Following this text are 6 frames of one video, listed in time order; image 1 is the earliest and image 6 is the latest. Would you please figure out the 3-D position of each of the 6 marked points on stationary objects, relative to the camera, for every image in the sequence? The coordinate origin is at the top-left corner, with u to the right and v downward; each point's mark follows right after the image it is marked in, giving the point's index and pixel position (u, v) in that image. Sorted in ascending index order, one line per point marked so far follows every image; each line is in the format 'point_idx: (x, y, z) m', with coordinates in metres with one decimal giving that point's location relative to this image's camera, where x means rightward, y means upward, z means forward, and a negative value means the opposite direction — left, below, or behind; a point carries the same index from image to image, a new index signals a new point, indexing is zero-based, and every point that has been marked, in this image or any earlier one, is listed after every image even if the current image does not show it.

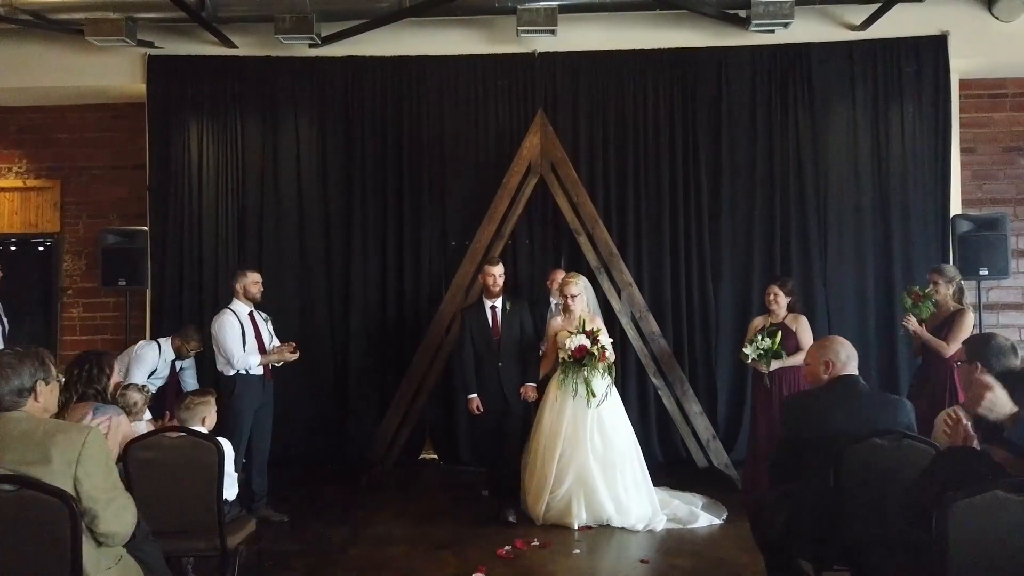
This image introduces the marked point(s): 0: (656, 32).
0: (+1.1, +2.0, +5.6) m
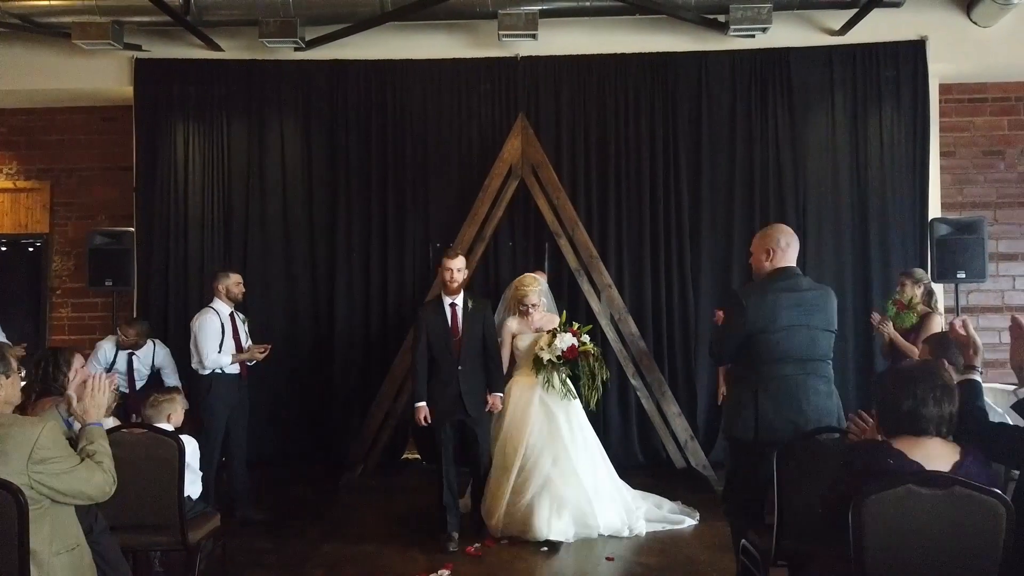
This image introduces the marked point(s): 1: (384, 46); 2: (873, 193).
0: (+1.0, +2.0, +5.7) m
1: (-1.0, +1.9, +5.8) m
2: (+2.7, +0.7, +5.5) m
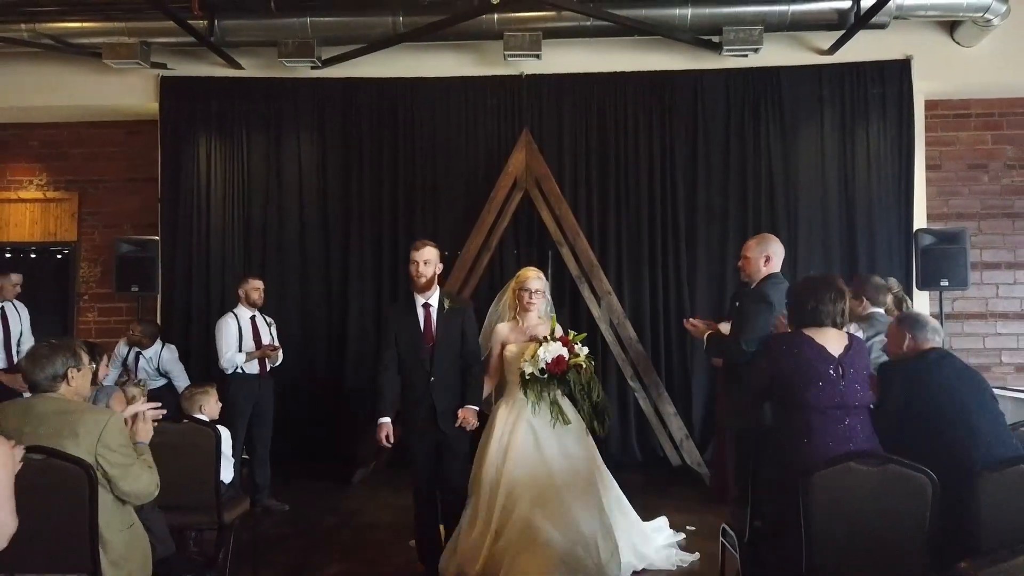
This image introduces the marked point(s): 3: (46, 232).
0: (+1.0, +1.9, +6.0) m
1: (-1.0, +1.9, +6.1) m
2: (+2.7, +0.7, +5.8) m
3: (-4.2, +0.5, +6.7) m
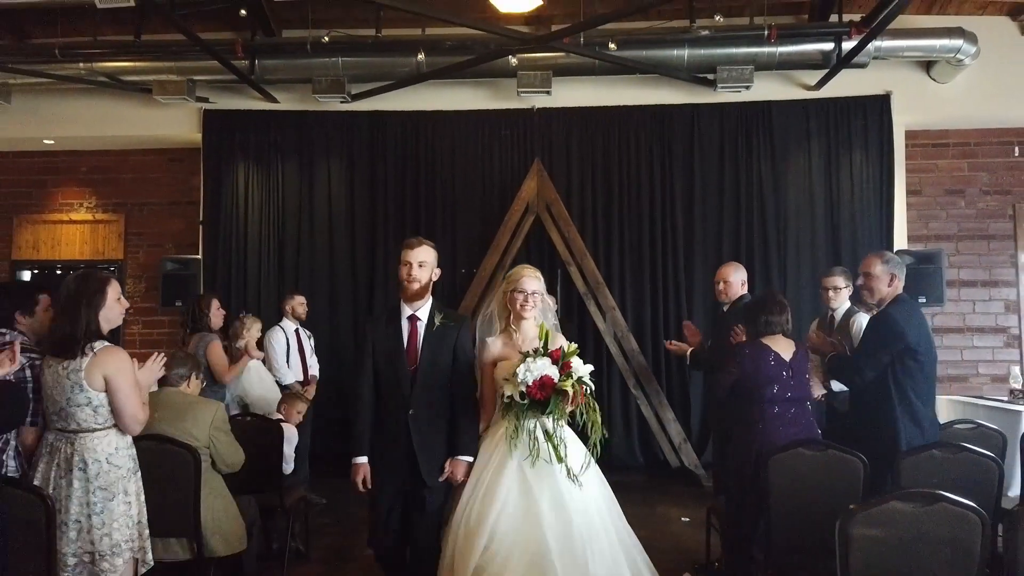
0: (+1.1, +1.8, +6.5) m
1: (-0.9, +1.7, +6.7) m
2: (+2.9, +0.5, +6.3) m
3: (-4.1, +0.4, +7.2) m
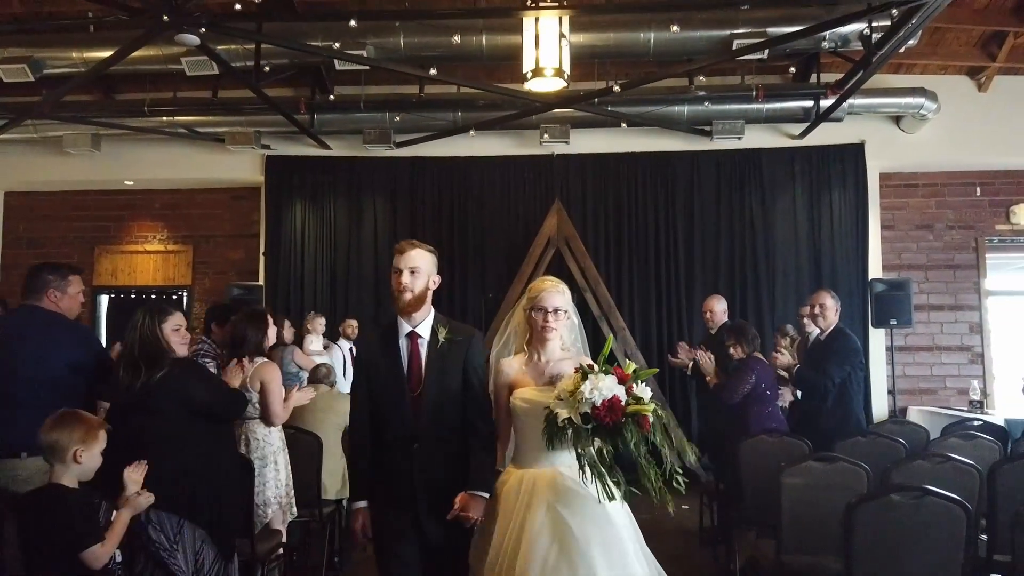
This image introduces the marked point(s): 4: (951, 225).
0: (+1.4, +1.5, +7.5) m
1: (-0.6, +1.5, +7.7) m
2: (+3.1, +0.3, +7.2) m
3: (-3.9, +0.1, +8.2) m
4: (+4.5, +0.6, +7.5) m
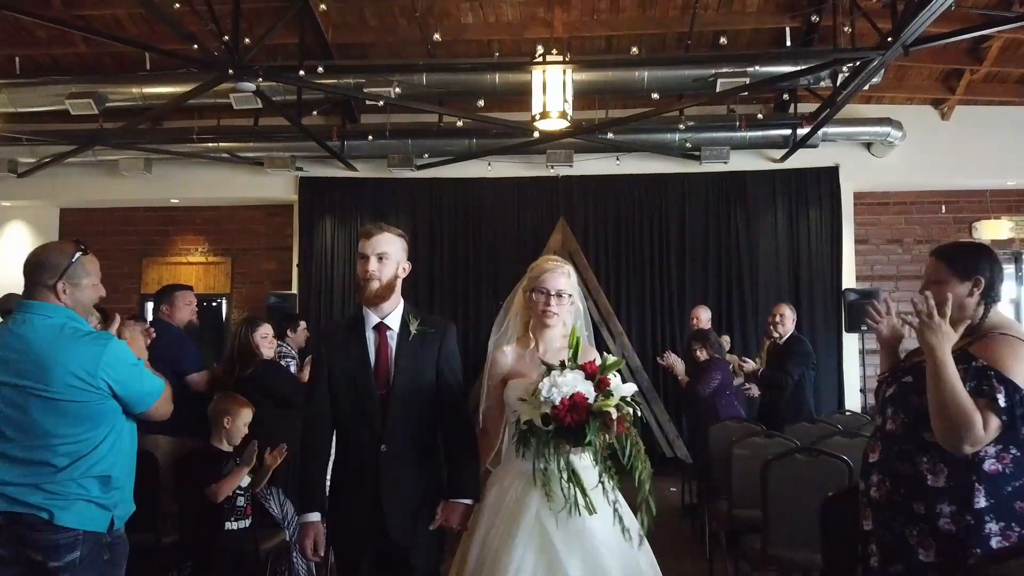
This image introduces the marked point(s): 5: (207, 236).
0: (+1.5, +1.4, +8.3) m
1: (-0.5, +1.4, +8.5) m
2: (+3.2, +0.2, +8.0) m
3: (-3.8, 0.0, +9.1) m
4: (+4.6, +0.5, +8.3) m
5: (-3.8, +0.6, +9.1) m
